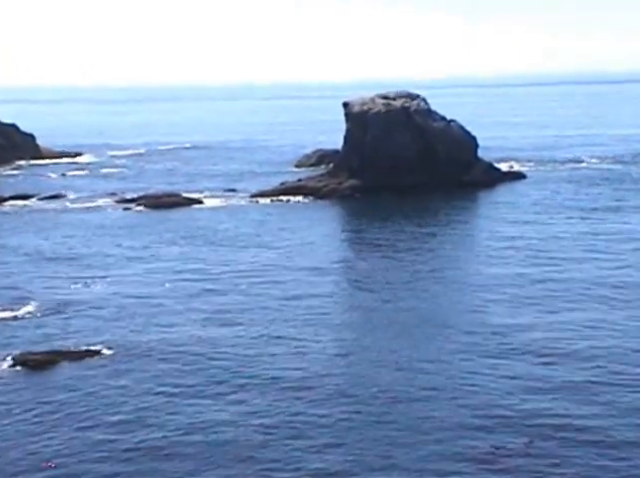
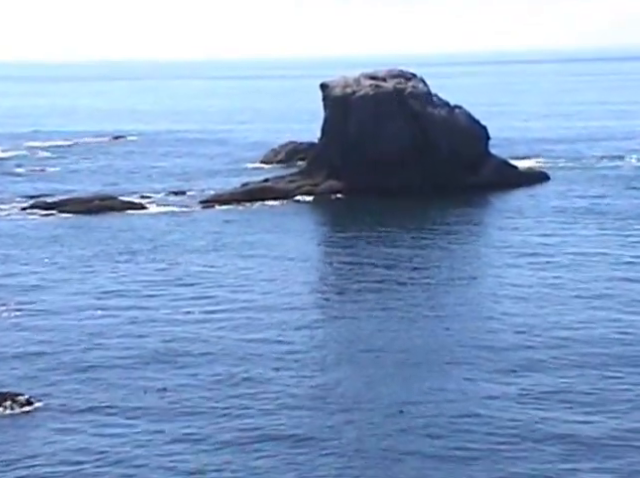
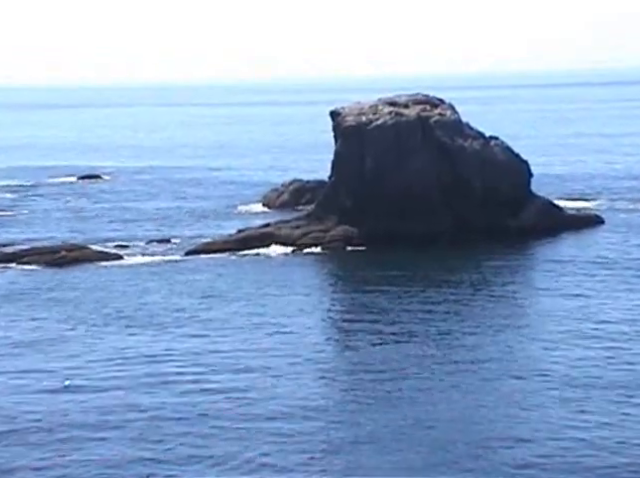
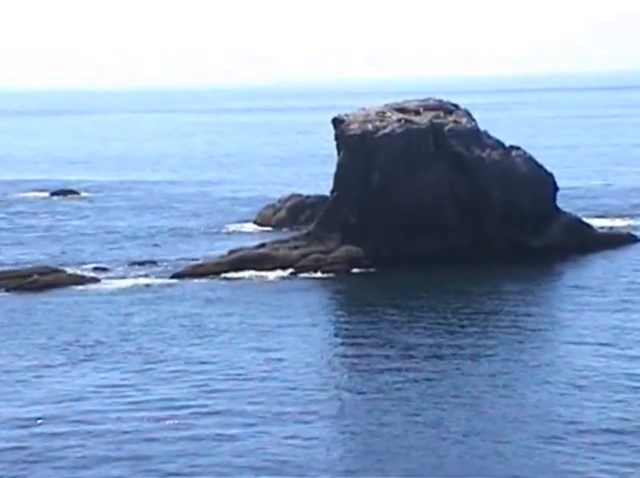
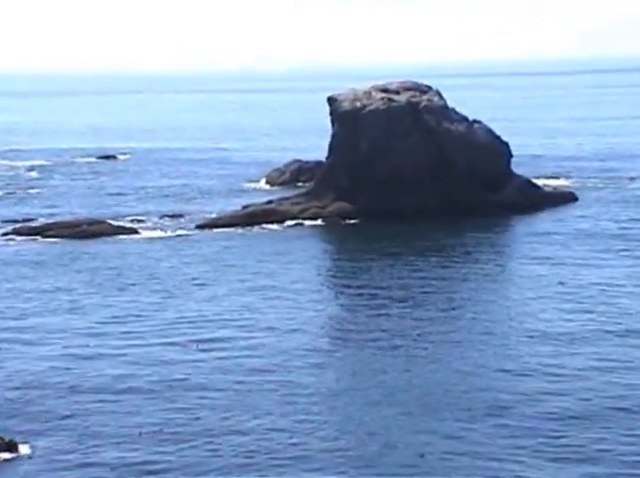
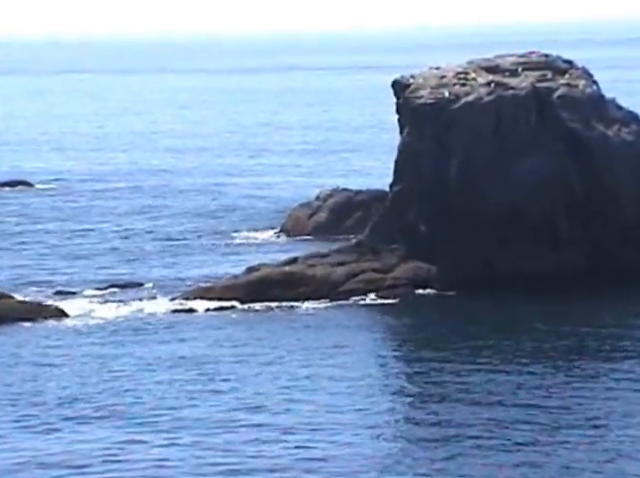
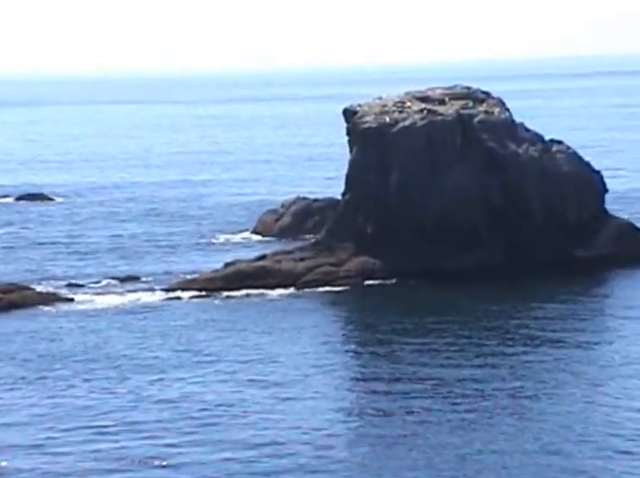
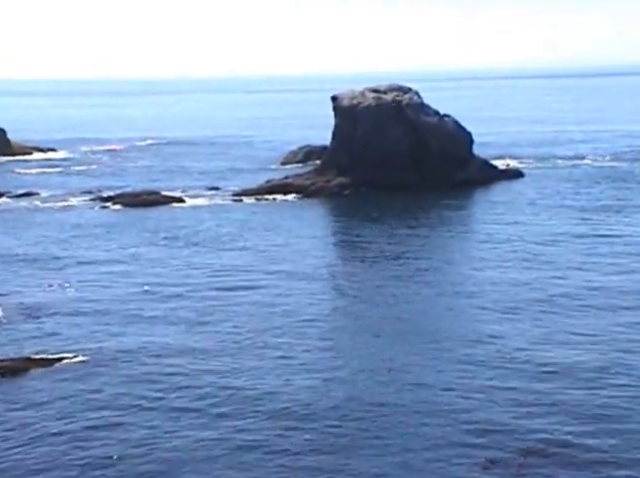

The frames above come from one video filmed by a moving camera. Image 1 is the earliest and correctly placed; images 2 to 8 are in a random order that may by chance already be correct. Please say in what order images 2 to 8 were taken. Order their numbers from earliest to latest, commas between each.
8, 2, 5, 3, 4, 7, 6
